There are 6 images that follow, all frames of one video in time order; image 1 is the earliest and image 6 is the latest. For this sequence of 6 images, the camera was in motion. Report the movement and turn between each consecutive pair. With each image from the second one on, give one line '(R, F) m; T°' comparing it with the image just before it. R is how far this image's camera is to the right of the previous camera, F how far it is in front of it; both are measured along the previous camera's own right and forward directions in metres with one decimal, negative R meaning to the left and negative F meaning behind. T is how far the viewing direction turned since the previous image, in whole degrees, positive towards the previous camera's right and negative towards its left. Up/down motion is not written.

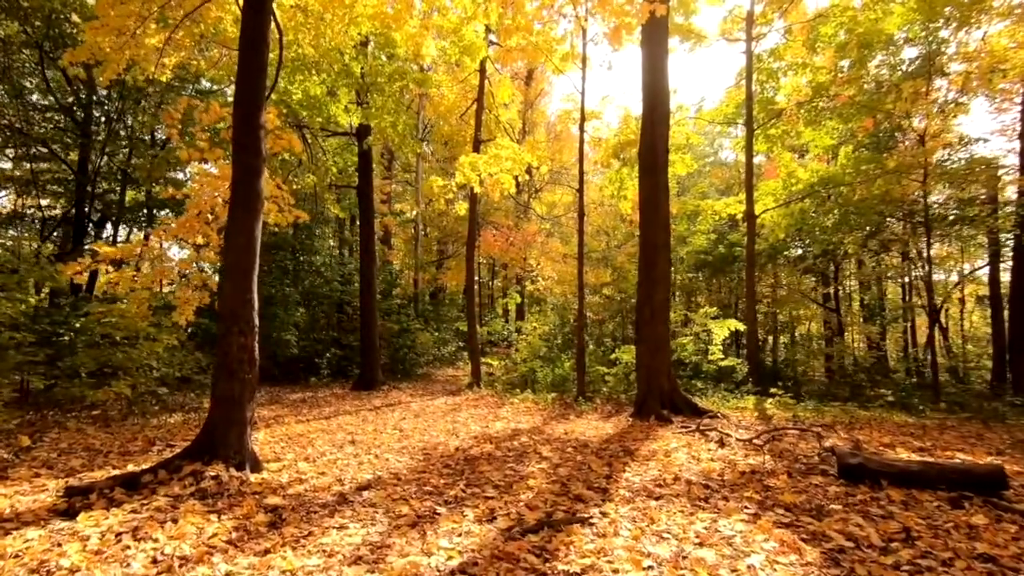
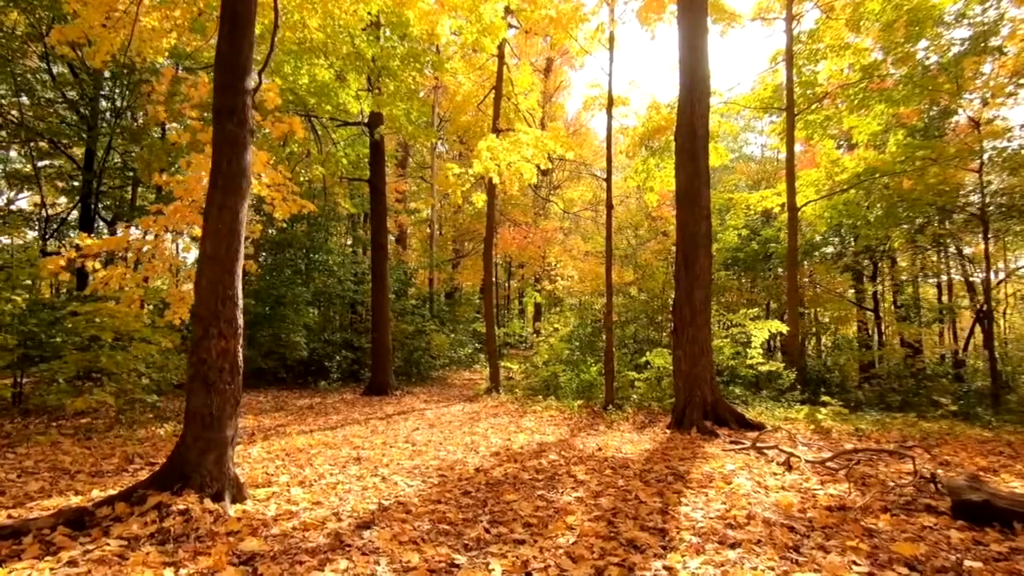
(-0.1, +0.8) m; -2°
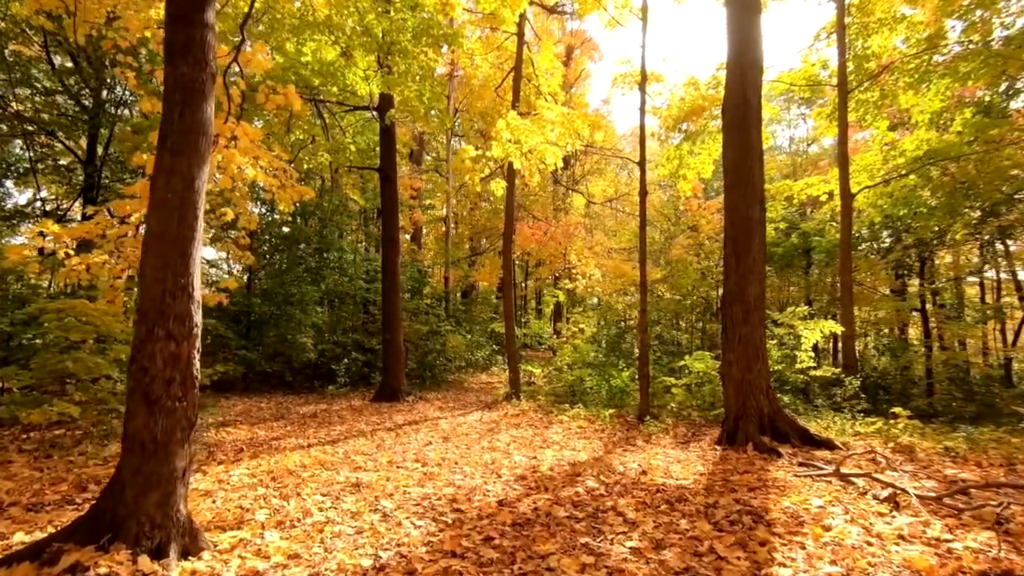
(-0.1, +0.9) m; -2°
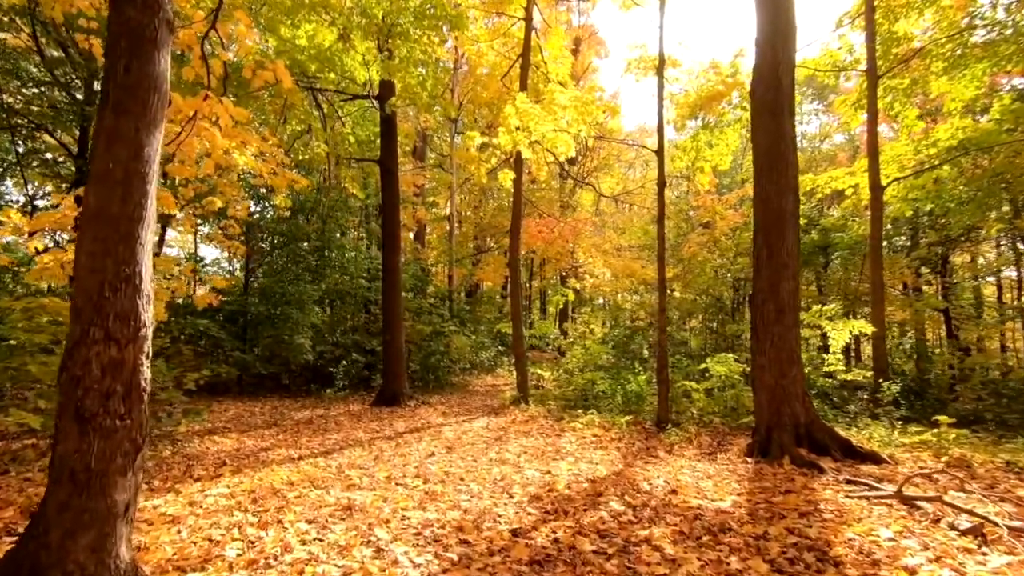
(-0.1, +0.6) m; 0°
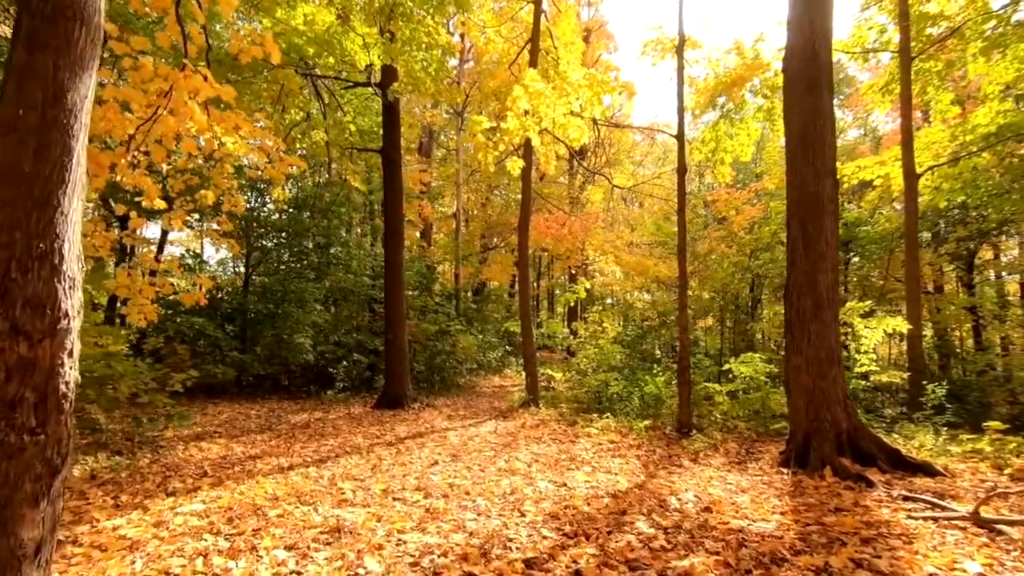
(0.0, +0.5) m; -1°
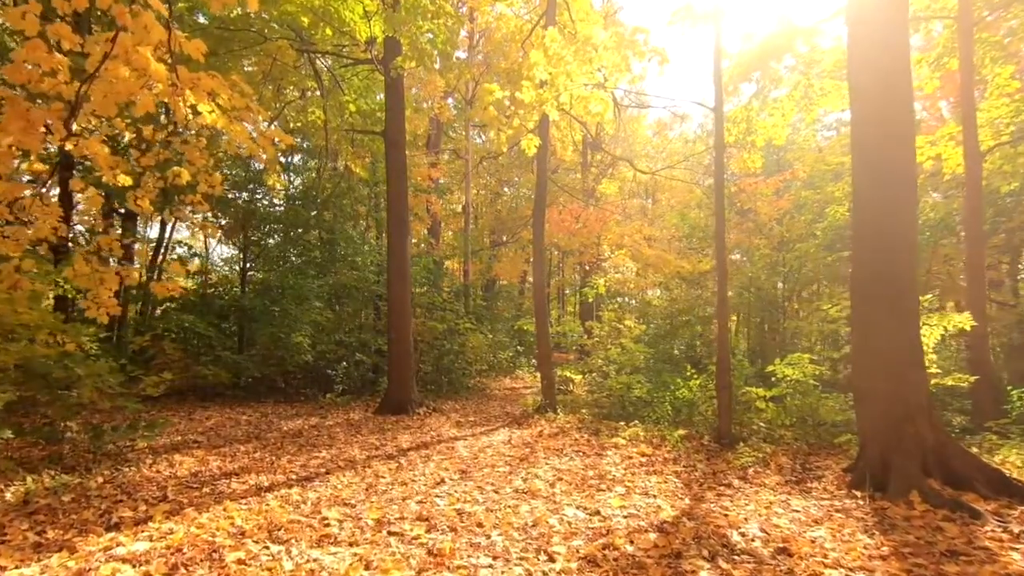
(-0.1, +0.8) m; -1°
